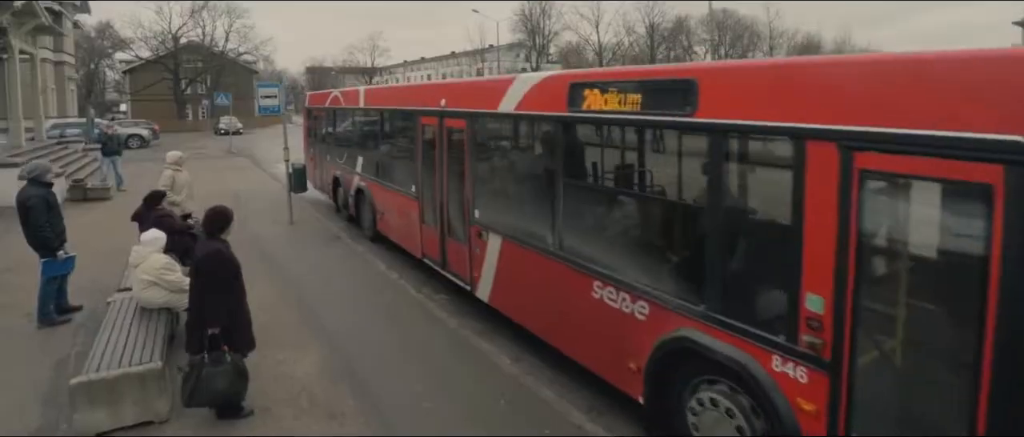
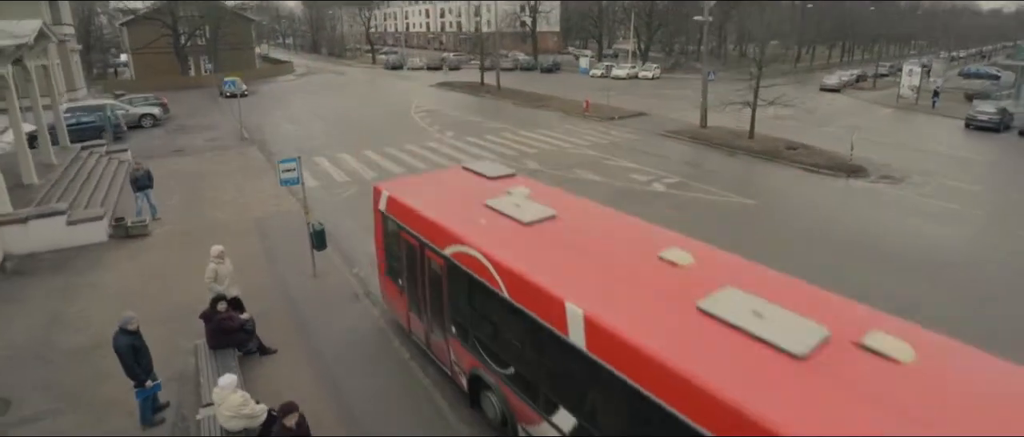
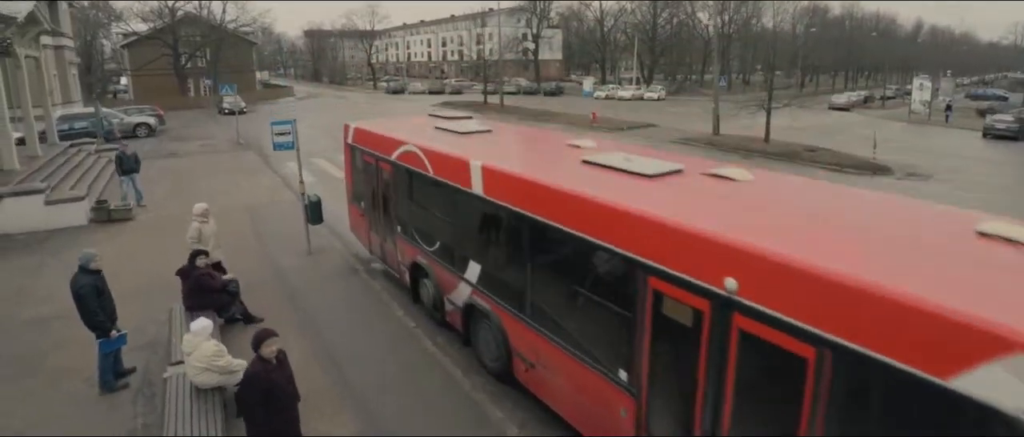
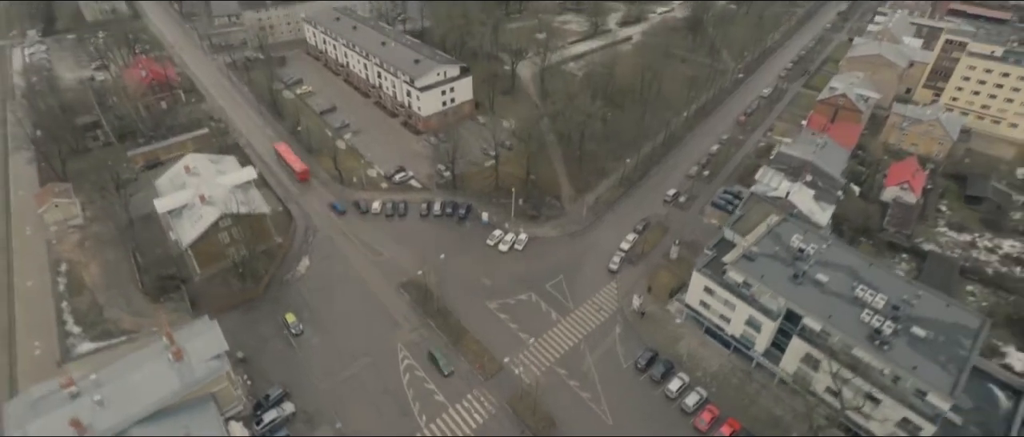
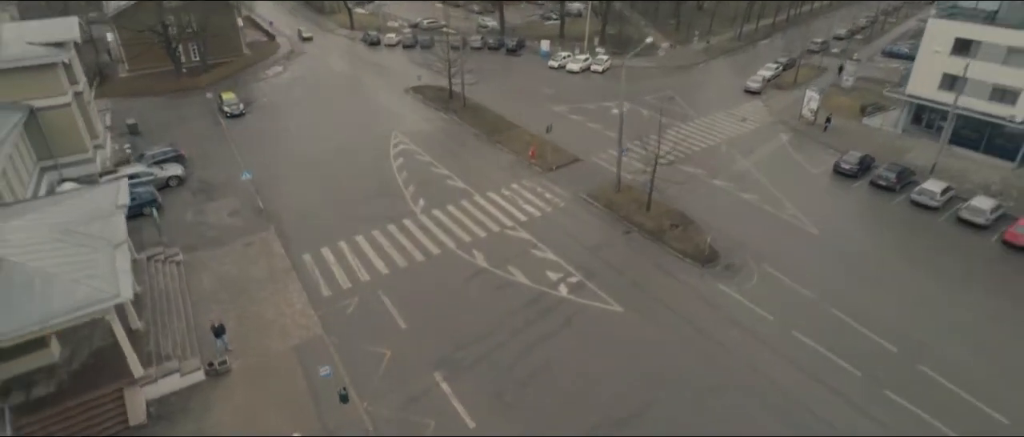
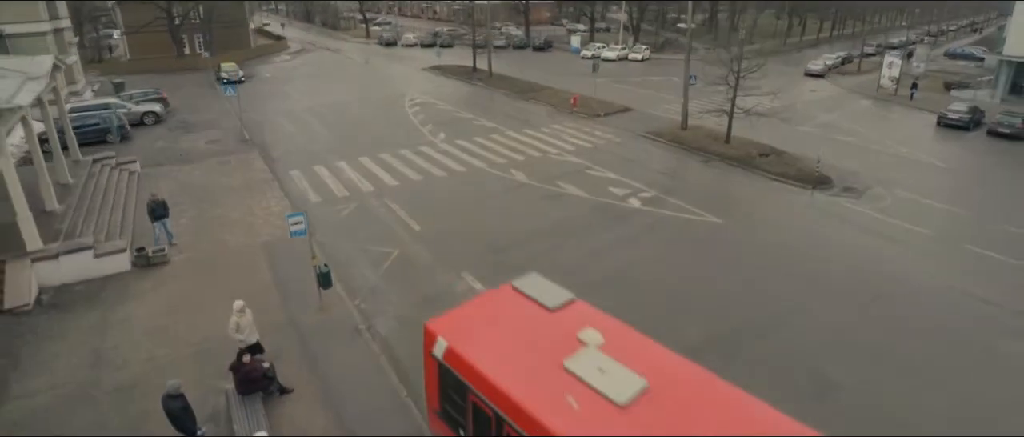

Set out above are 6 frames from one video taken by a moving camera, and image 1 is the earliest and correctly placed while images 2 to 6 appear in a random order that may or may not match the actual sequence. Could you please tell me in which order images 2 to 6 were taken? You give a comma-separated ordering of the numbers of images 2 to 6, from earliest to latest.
3, 2, 6, 5, 4
